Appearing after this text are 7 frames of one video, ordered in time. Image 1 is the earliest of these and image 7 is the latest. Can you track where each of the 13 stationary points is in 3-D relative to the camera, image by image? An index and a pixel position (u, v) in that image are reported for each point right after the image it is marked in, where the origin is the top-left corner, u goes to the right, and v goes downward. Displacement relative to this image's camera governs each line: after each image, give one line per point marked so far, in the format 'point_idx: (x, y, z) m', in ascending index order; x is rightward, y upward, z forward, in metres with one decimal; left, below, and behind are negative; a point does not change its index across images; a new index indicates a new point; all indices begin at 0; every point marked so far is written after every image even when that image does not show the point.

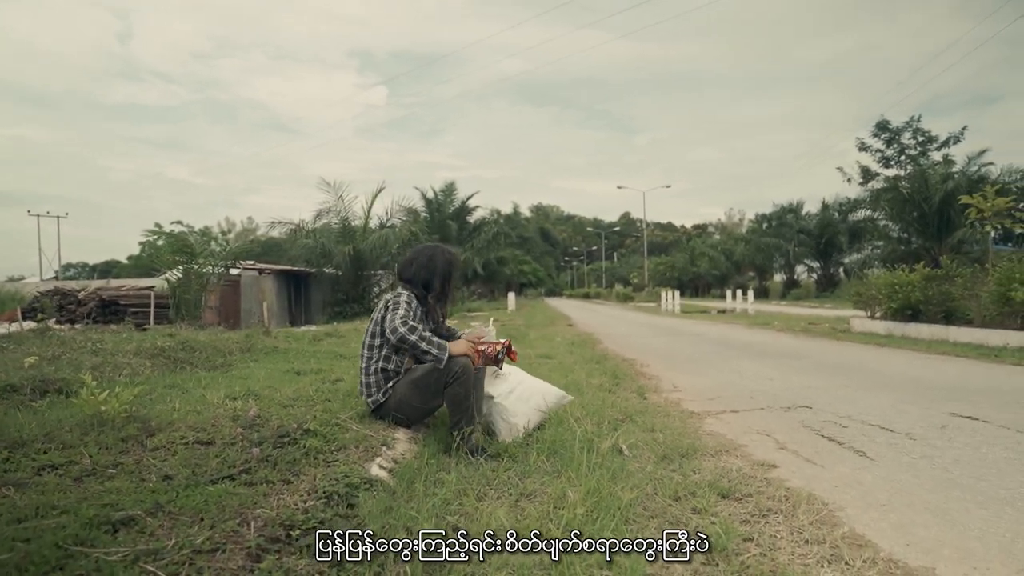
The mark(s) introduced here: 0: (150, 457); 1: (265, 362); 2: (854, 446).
0: (-1.6, -0.7, +3.1) m
1: (-2.6, -0.8, +7.3) m
2: (+2.0, -0.9, +4.1) m
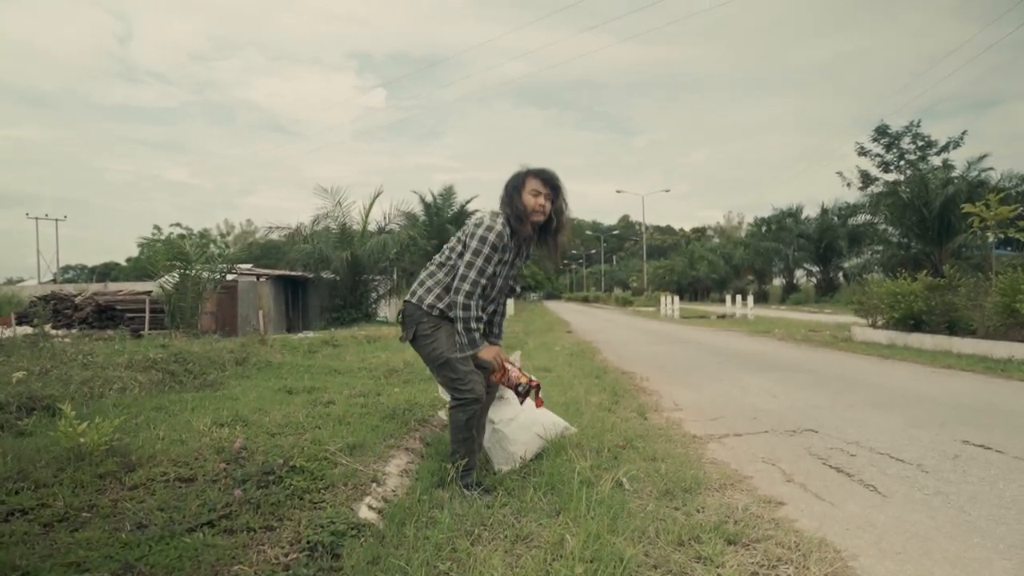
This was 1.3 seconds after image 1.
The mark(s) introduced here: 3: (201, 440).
0: (-1.6, -0.9, +3.0) m
1: (-2.6, -0.9, +7.2) m
2: (+1.9, -1.1, +3.9) m
3: (-1.7, -0.8, +4.0) m
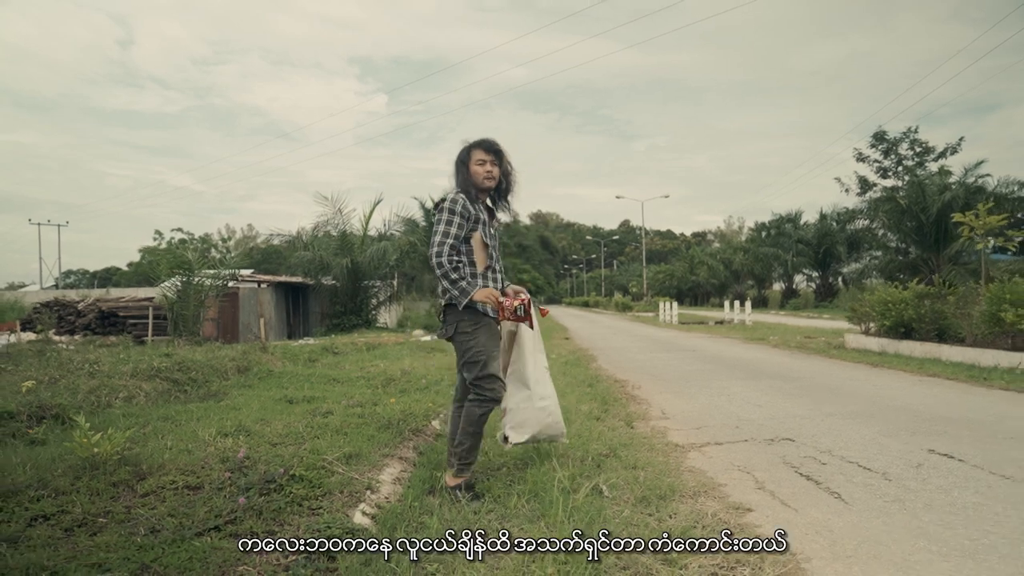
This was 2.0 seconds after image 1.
0: (-1.7, -1.0, +3.2) m
1: (-2.6, -1.0, +7.4) m
2: (+1.9, -1.2, +4.2) m
3: (-1.8, -1.0, +4.2) m
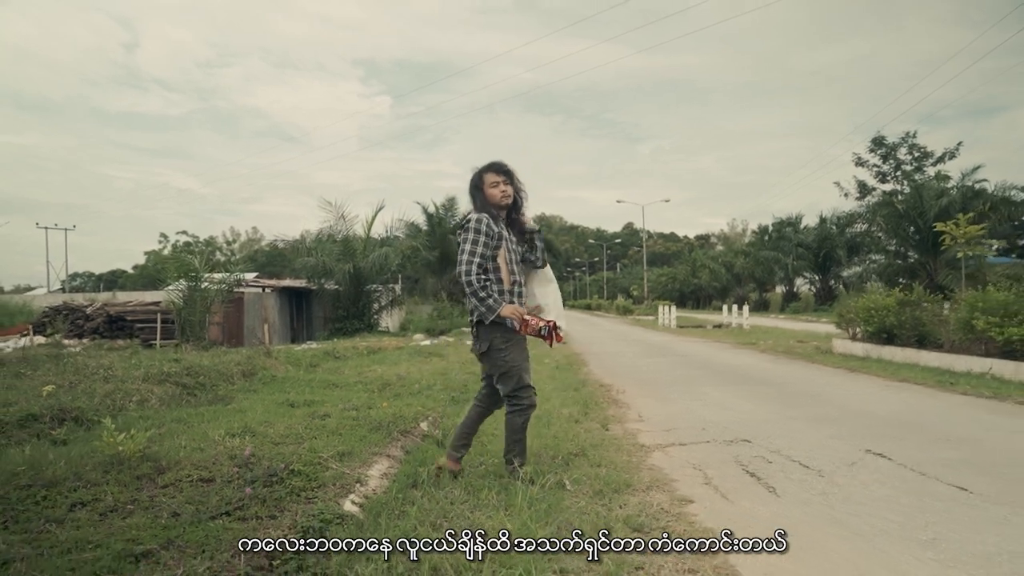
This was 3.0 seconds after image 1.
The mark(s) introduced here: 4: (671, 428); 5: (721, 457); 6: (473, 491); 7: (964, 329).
0: (-1.9, -1.1, +3.8) m
1: (-2.8, -1.2, +8.0) m
2: (+1.7, -1.3, +4.7) m
3: (-2.0, -1.1, +4.8) m
4: (+1.6, -1.4, +7.0) m
5: (+1.6, -1.3, +5.5) m
6: (-0.2, -1.3, +4.4) m
7: (+8.0, -0.7, +12.6) m
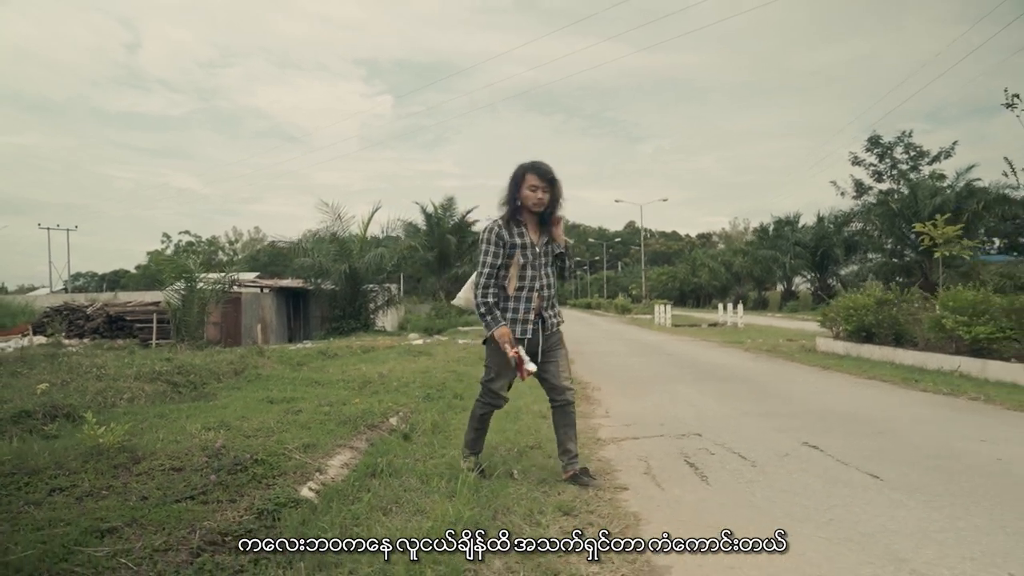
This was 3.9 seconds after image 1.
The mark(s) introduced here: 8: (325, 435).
0: (-2.2, -1.1, +4.1) m
1: (-3.1, -1.2, +8.4) m
2: (+1.4, -1.3, +5.1) m
3: (-2.3, -1.1, +5.1) m
4: (+1.2, -1.4, +7.3) m
5: (+1.3, -1.3, +5.8) m
6: (-0.6, -1.3, +4.8) m
7: (+7.7, -0.7, +12.9) m
8: (-1.4, -1.1, +5.4) m
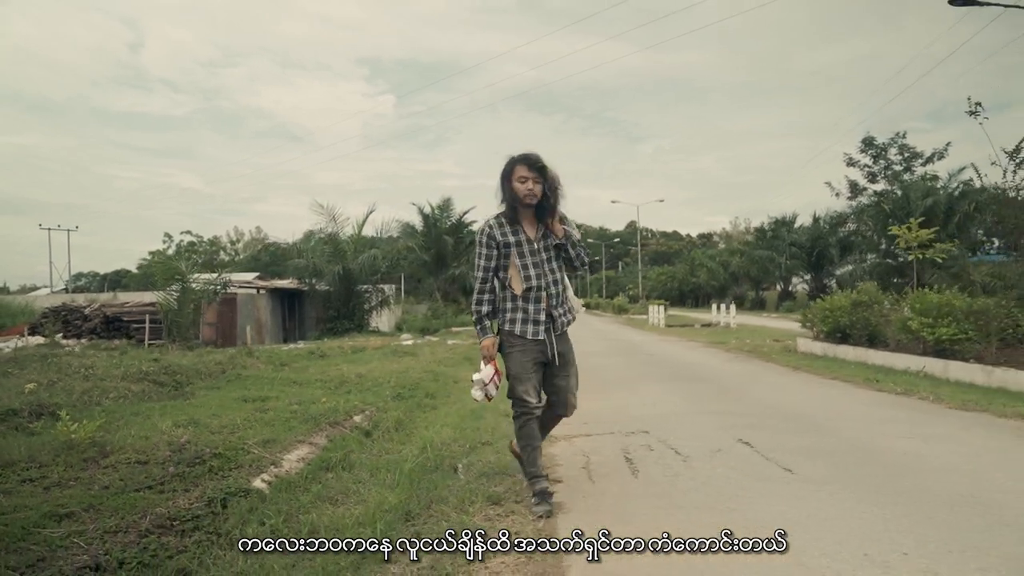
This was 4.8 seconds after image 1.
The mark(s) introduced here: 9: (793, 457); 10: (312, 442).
0: (-2.6, -1.2, +4.5) m
1: (-3.5, -1.2, +8.7) m
2: (+1.0, -1.3, +5.4) m
3: (-2.7, -1.1, +5.5) m
4: (+0.8, -1.4, +7.7) m
5: (+0.9, -1.4, +6.2) m
6: (-1.0, -1.3, +5.1) m
7: (+7.3, -0.8, +13.2) m
8: (-1.8, -1.2, +5.8) m
9: (+2.2, -1.3, +5.6) m
10: (-1.6, -1.2, +5.7) m
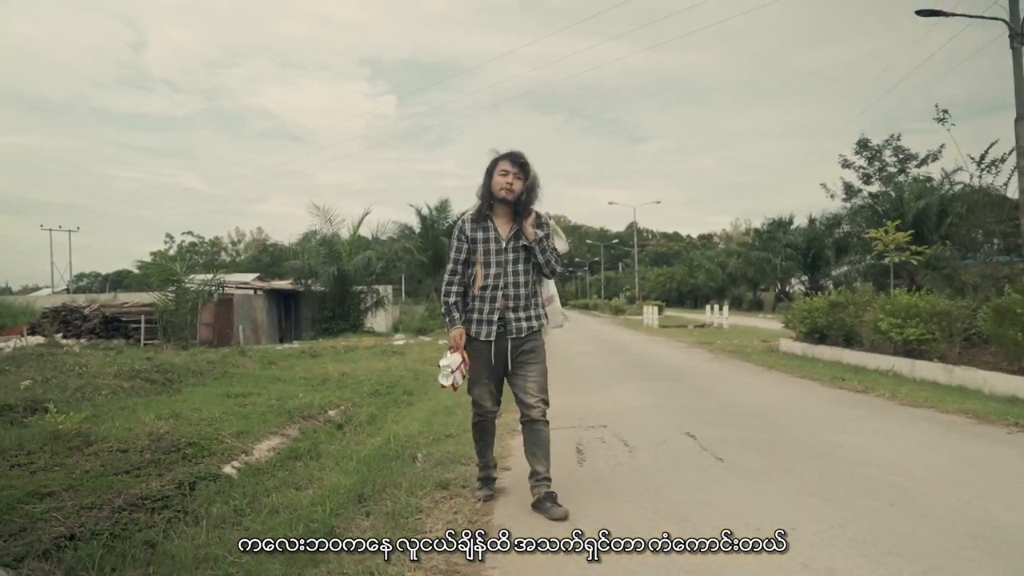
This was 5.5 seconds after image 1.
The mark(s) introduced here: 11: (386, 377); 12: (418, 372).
0: (-3.0, -1.2, +4.9) m
1: (-3.9, -1.3, +9.1) m
2: (+0.6, -1.4, +5.8) m
3: (-3.1, -1.2, +5.9) m
4: (+0.5, -1.5, +8.1) m
5: (+0.5, -1.4, +6.6) m
6: (-1.3, -1.3, +5.5) m
7: (+6.9, -0.8, +13.6) m
8: (-2.2, -1.2, +6.2) m
9: (+1.8, -1.3, +6.0) m
10: (-1.9, -1.3, +6.1) m
11: (-1.9, -1.3, +10.7) m
12: (-1.6, -1.4, +12.0) m
